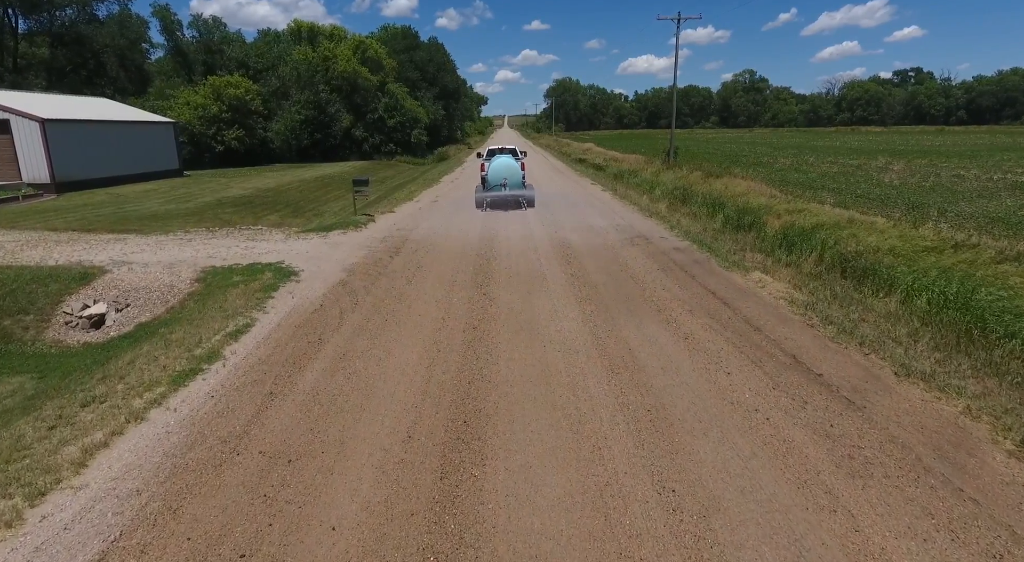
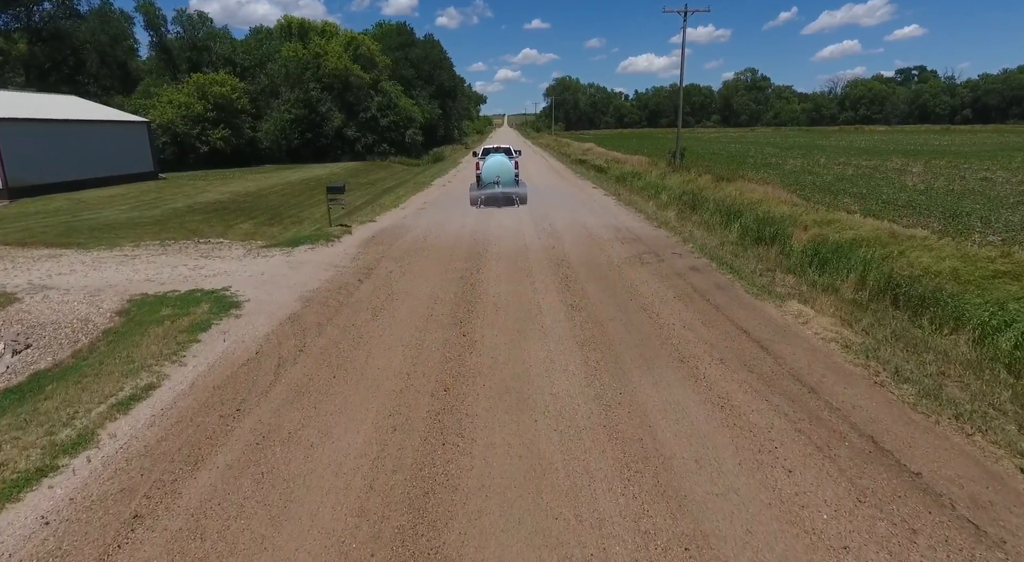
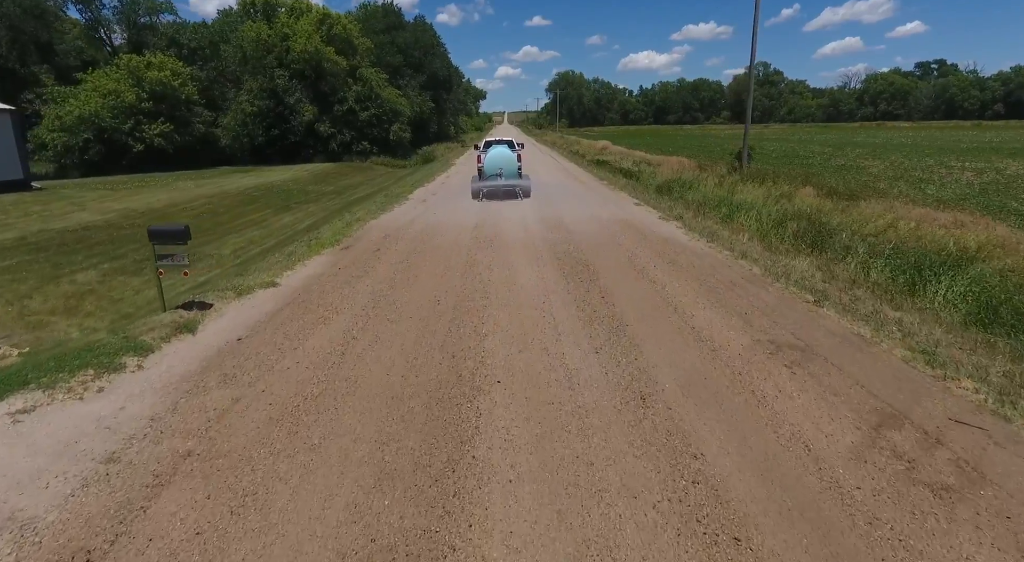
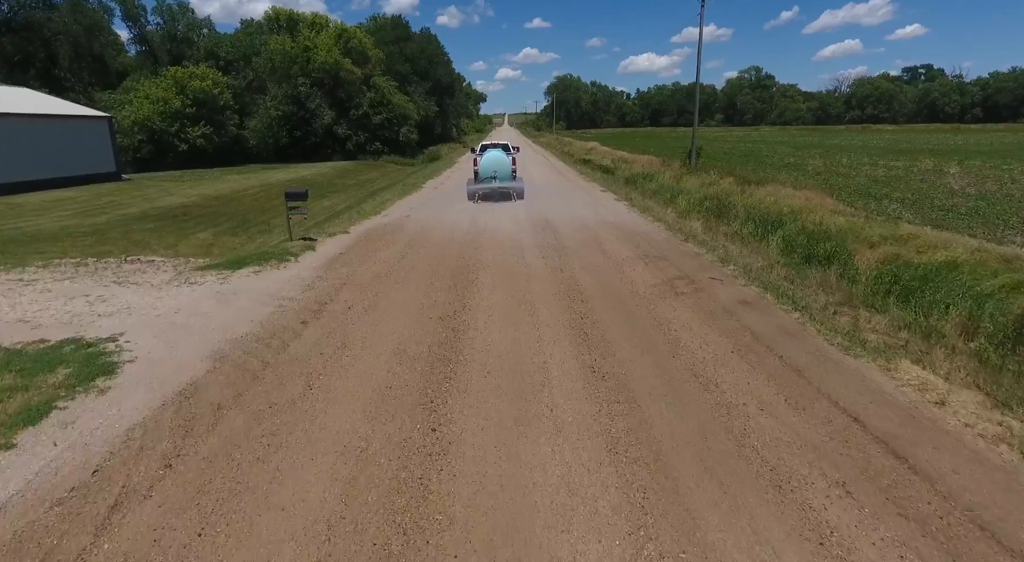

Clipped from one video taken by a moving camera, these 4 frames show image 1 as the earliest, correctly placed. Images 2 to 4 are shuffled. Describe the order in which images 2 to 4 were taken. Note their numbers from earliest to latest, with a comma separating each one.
2, 4, 3
